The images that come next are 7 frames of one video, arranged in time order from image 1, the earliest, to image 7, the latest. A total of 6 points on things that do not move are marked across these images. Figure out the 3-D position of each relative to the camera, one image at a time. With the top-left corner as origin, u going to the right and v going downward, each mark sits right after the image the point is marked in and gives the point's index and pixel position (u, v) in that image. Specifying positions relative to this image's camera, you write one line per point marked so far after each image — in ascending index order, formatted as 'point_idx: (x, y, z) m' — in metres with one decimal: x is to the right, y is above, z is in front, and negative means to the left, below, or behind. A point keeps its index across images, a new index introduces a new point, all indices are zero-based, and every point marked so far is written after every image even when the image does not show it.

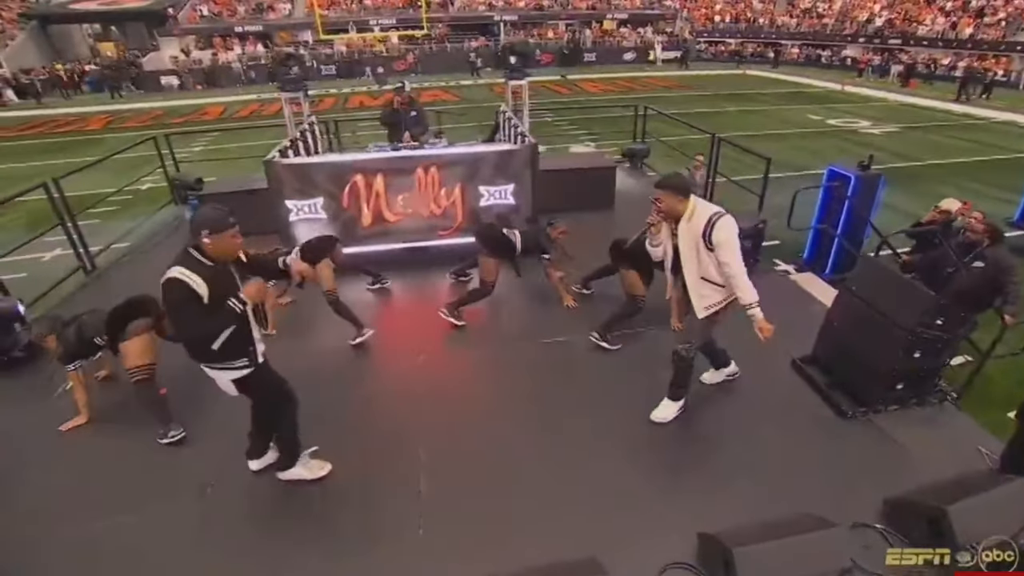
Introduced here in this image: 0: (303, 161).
0: (-2.2, +1.3, +5.9) m
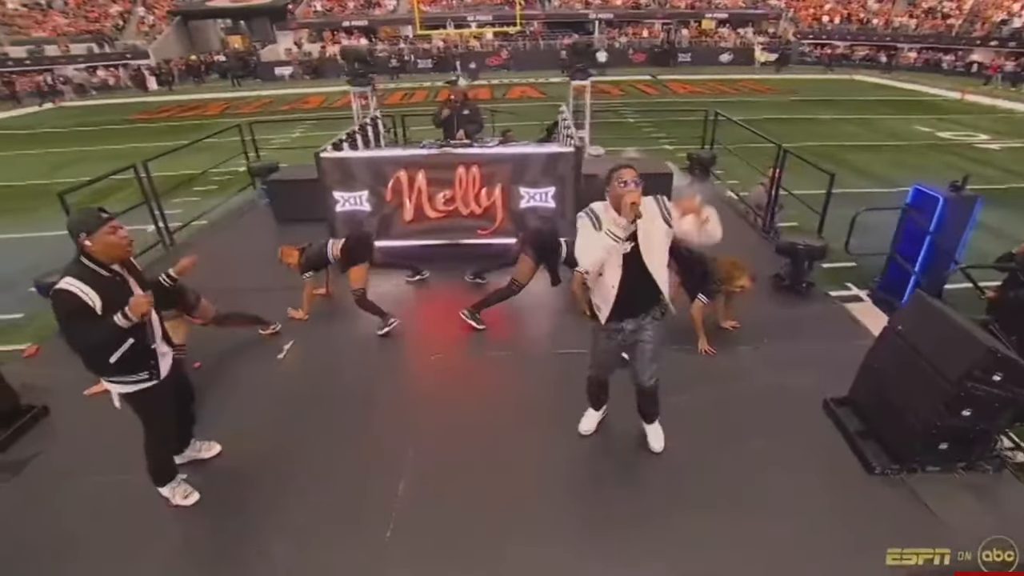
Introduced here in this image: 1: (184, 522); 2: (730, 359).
0: (-1.8, +1.4, +6.1) m
1: (-2.3, -1.7, +3.8) m
2: (+1.8, -0.7, +5.0) m
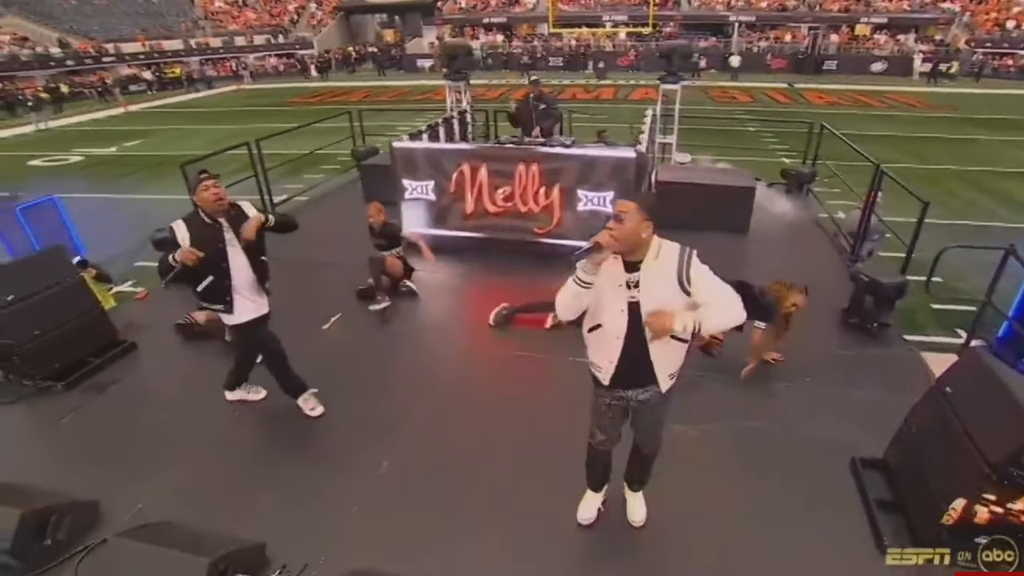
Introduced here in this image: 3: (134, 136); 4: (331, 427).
0: (-1.1, +1.6, +6.4) m
1: (-2.4, -1.4, +4.3) m
2: (+1.9, -1.0, +4.6) m
3: (-12.0, +4.9, +17.5) m
4: (-1.5, -1.1, +4.5) m
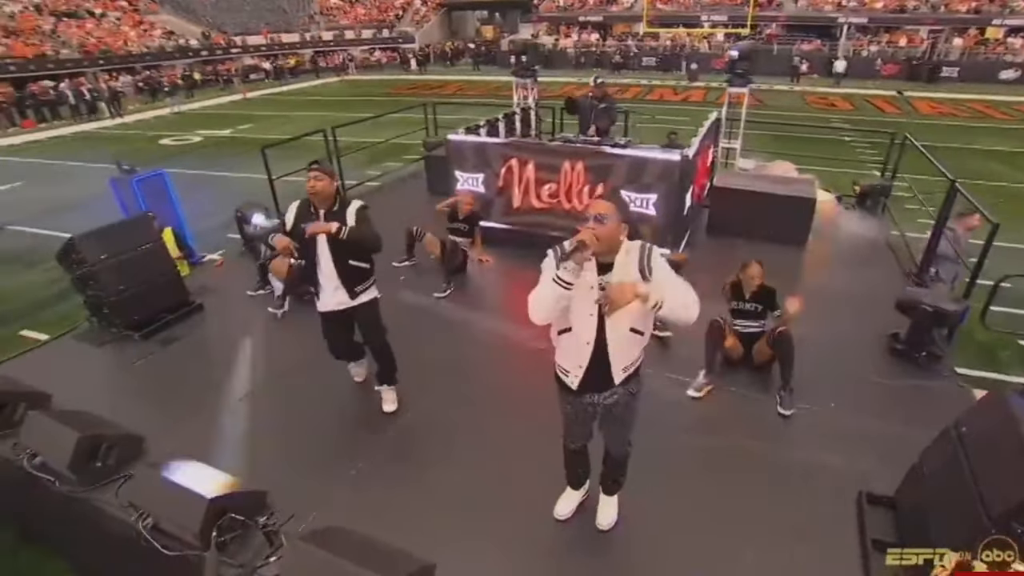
0: (-0.5, +1.8, +6.6) m
1: (-2.4, -1.1, +4.8) m
2: (+2.0, -1.1, +4.4) m
3: (-9.3, +5.9, +19.2) m
4: (-1.4, -0.9, +4.8) m
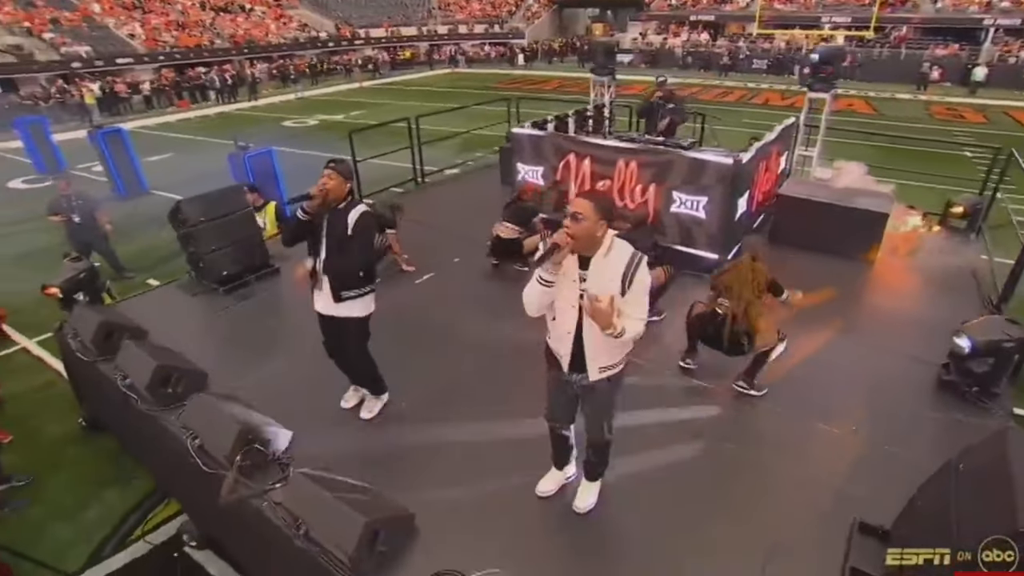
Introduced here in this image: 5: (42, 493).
0: (+0.3, +1.9, +6.8) m
1: (-2.2, -0.8, +5.4) m
2: (+2.0, -1.2, +4.3) m
3: (-5.8, +6.8, +20.7) m
4: (-1.2, -0.7, +5.3) m
5: (-4.8, -2.1, +5.7) m
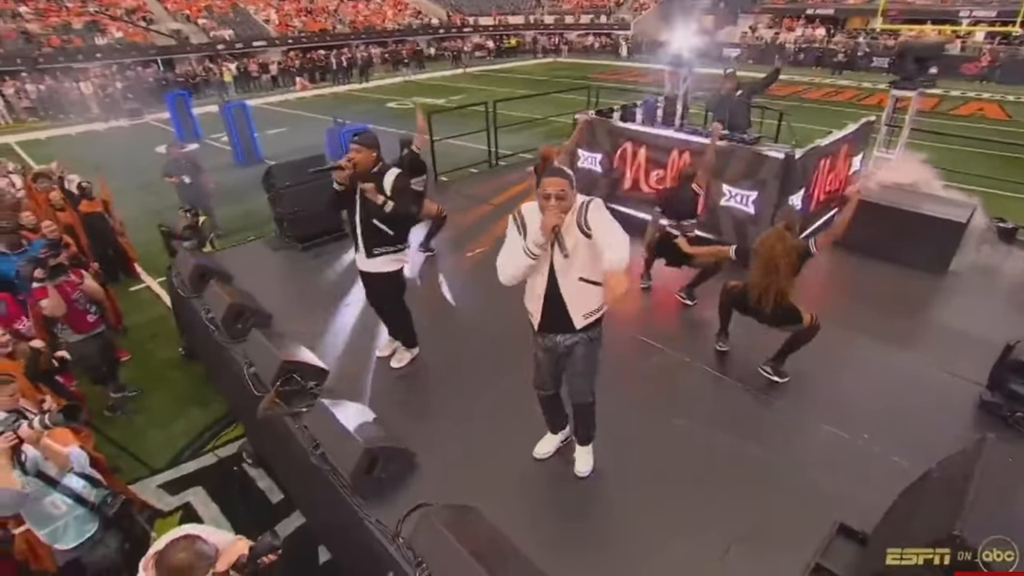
0: (+1.1, +2.1, +6.9) m
1: (-1.8, -0.3, +6.0) m
2: (+2.1, -1.1, +4.2) m
3: (-2.2, +7.6, +21.5) m
4: (-0.9, -0.4, +5.7) m
5: (-4.5, -1.4, +6.8) m
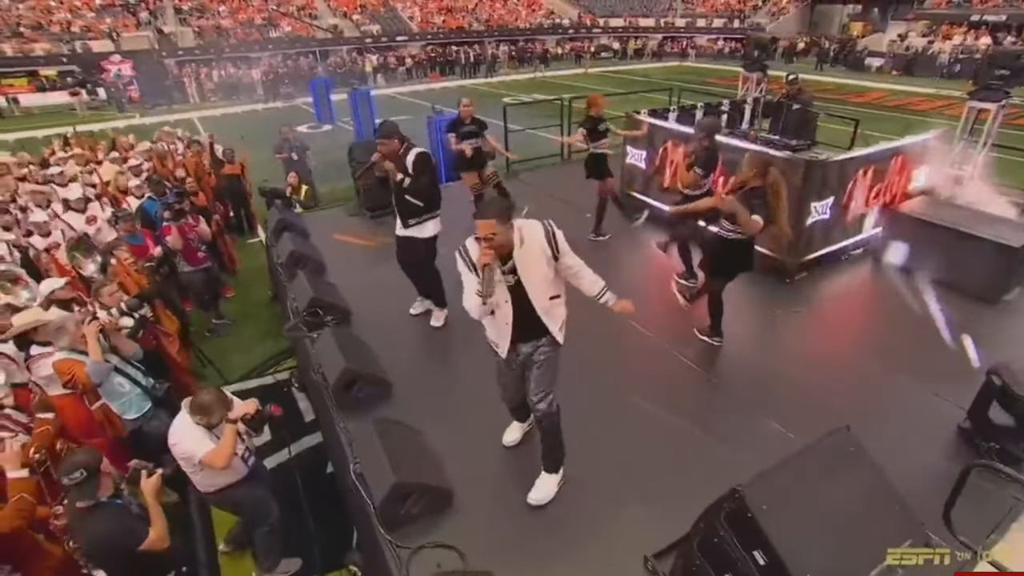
0: (+1.7, +2.2, +7.1) m
1: (-1.6, +0.1, +6.8) m
2: (+1.8, -1.1, +4.3) m
3: (+2.3, +7.8, +22.0) m
4: (-0.7, 0.0, +6.4) m
5: (-4.1, -0.6, +8.2) m
